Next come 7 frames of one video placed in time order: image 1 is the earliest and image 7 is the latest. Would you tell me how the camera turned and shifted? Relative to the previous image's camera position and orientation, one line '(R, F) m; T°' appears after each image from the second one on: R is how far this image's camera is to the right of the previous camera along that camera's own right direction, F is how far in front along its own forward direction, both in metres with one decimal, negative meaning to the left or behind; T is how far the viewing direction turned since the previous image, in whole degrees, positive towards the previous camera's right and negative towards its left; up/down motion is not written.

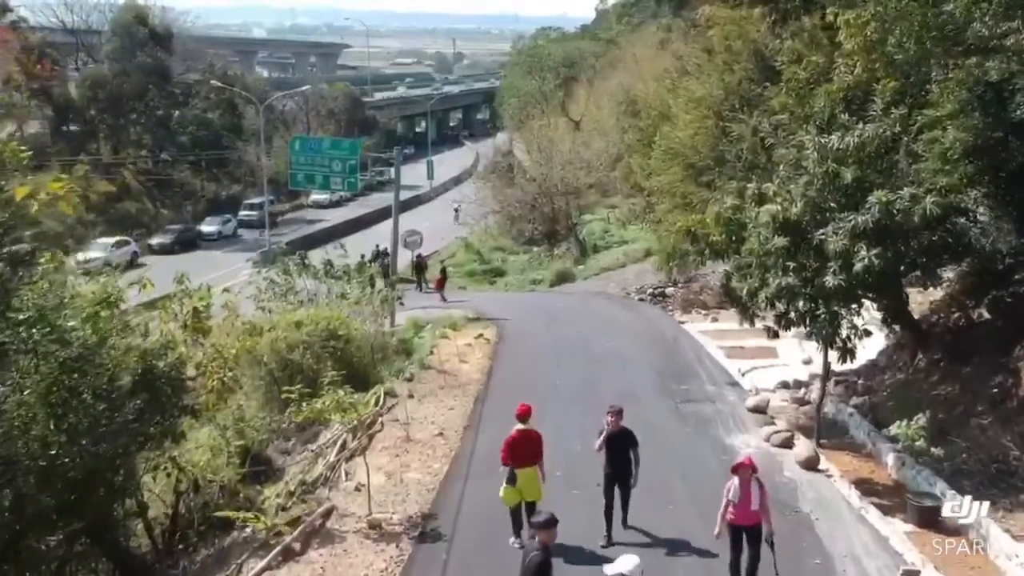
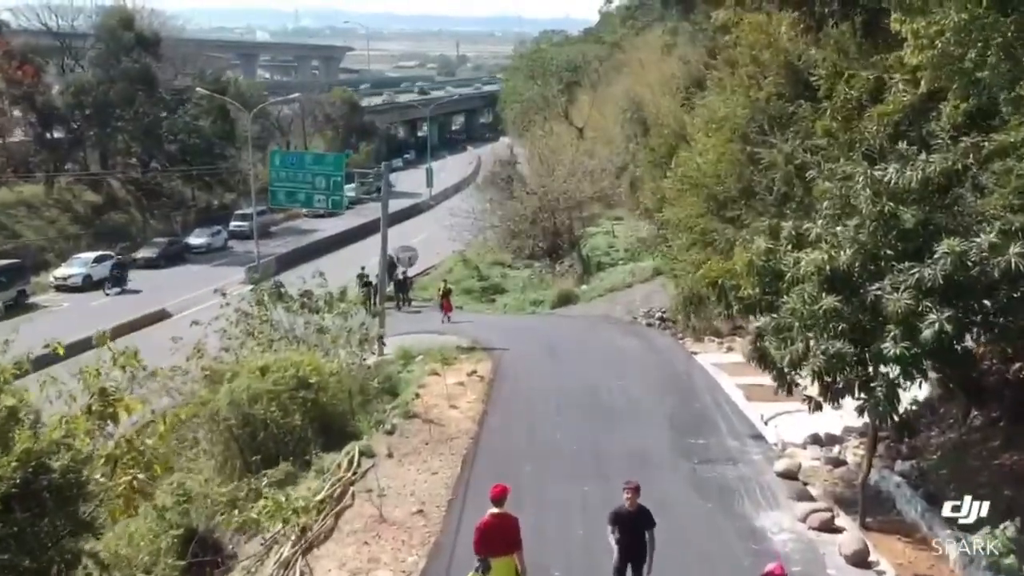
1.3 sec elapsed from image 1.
(+0.1, +1.7) m; 0°
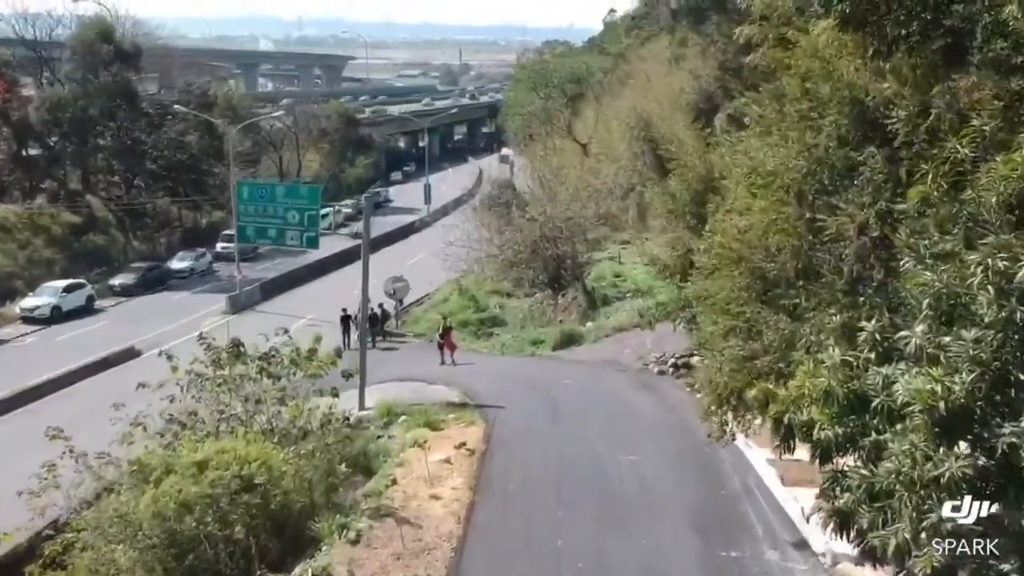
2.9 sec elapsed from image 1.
(+0.1, +2.3) m; 0°
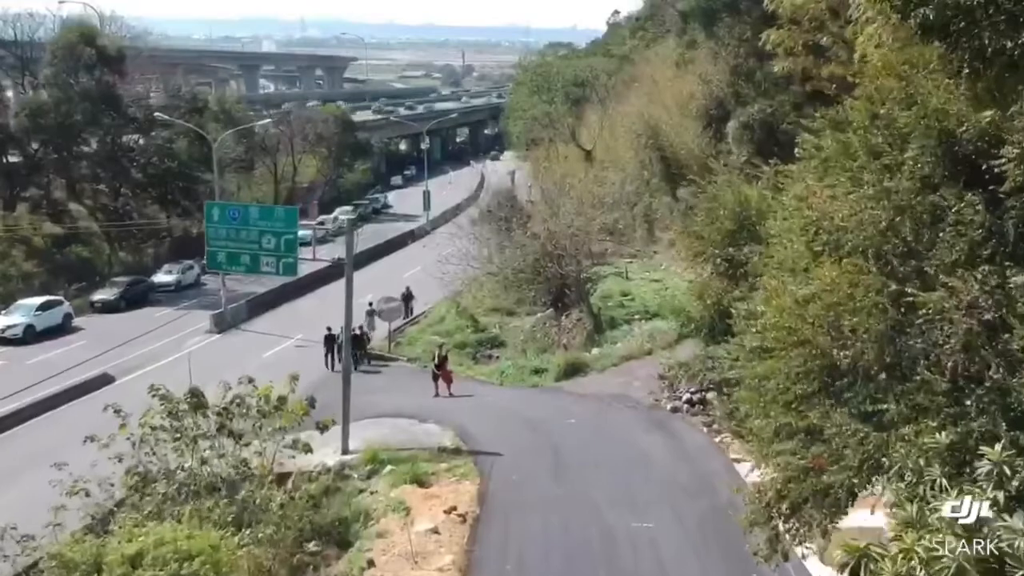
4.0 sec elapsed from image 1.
(+0.1, +1.8) m; 0°
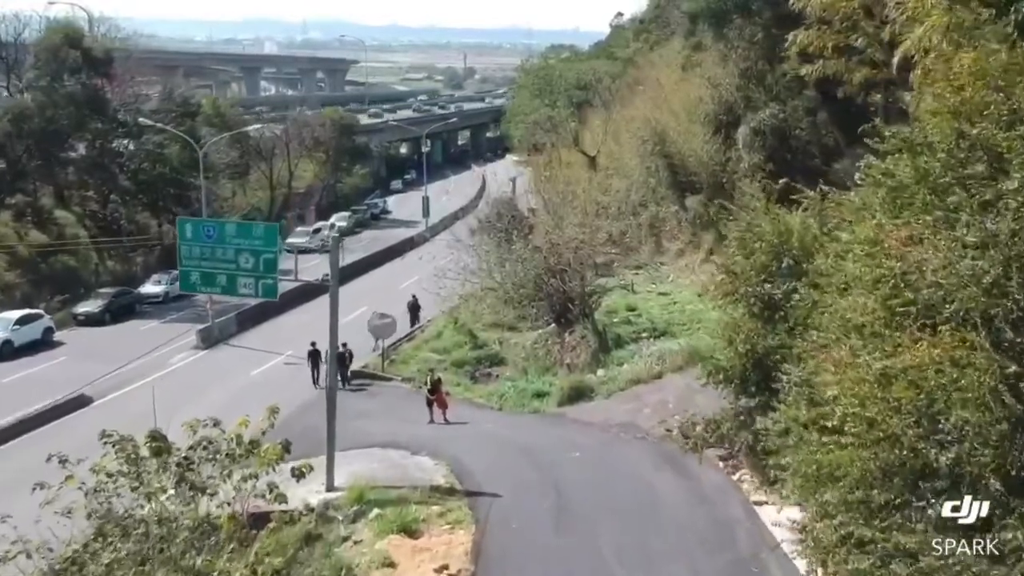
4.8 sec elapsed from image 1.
(0.0, +1.4) m; 0°
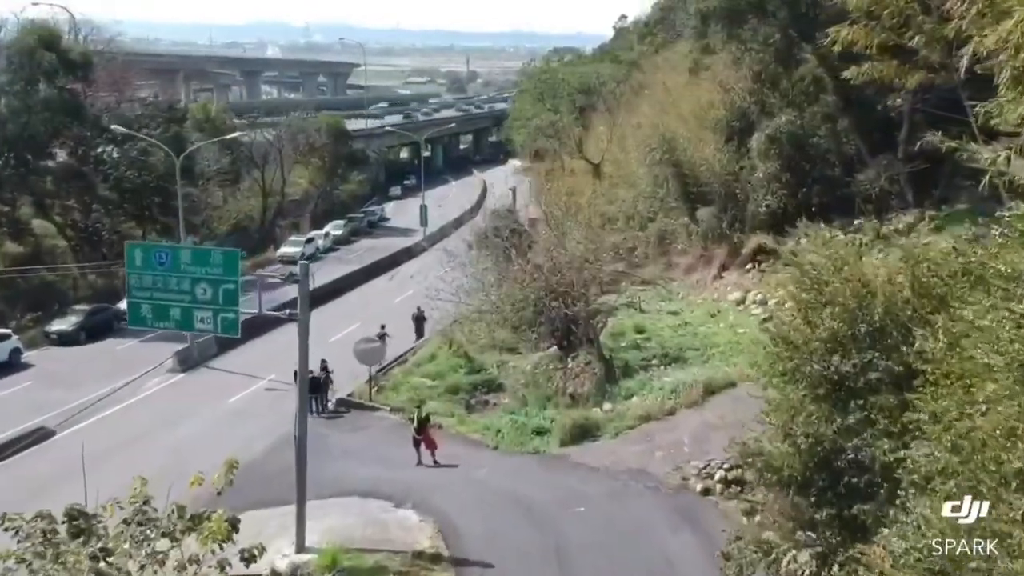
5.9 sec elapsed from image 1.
(+0.1, +2.0) m; 0°
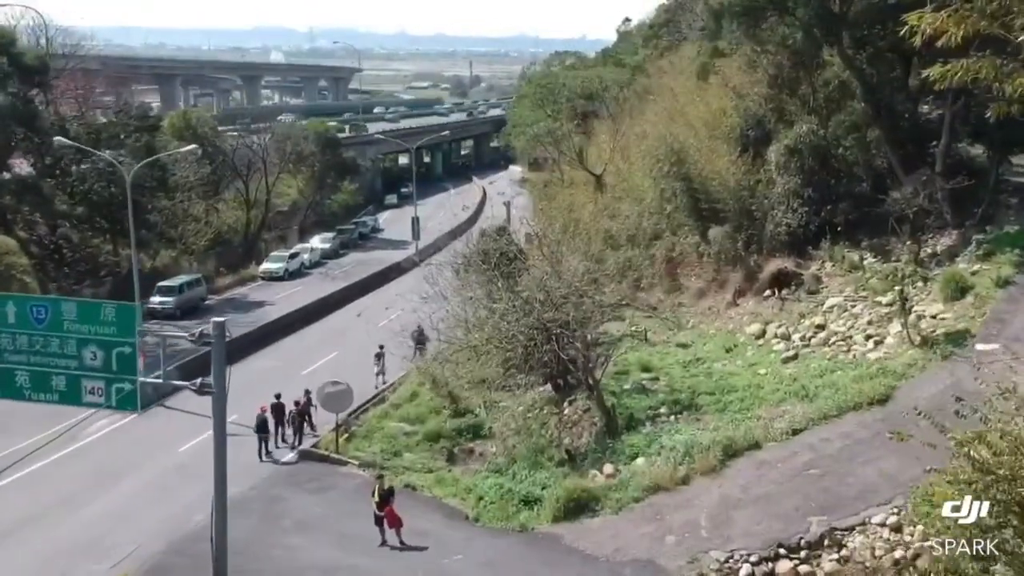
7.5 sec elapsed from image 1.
(+0.4, +2.9) m; 0°
